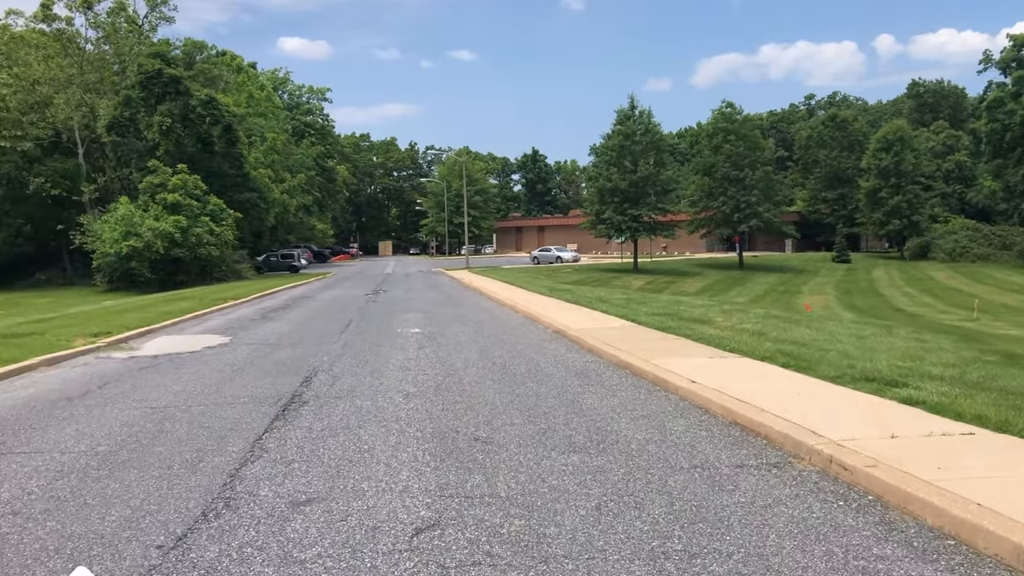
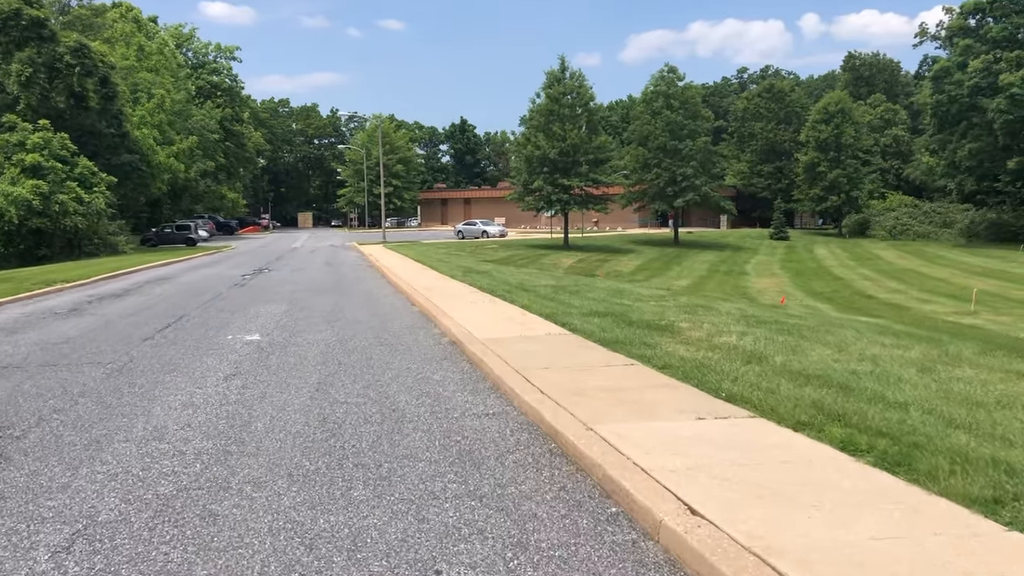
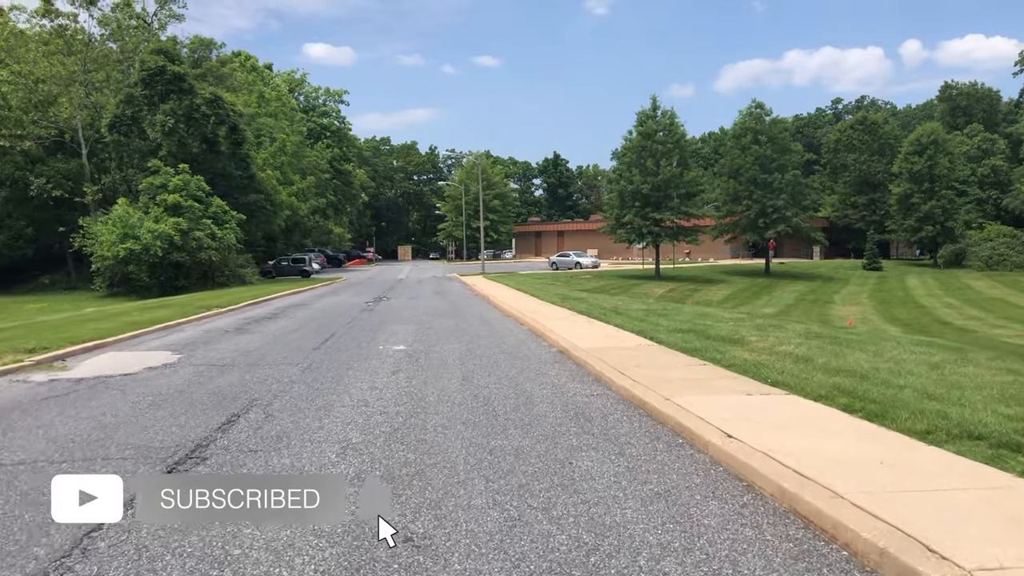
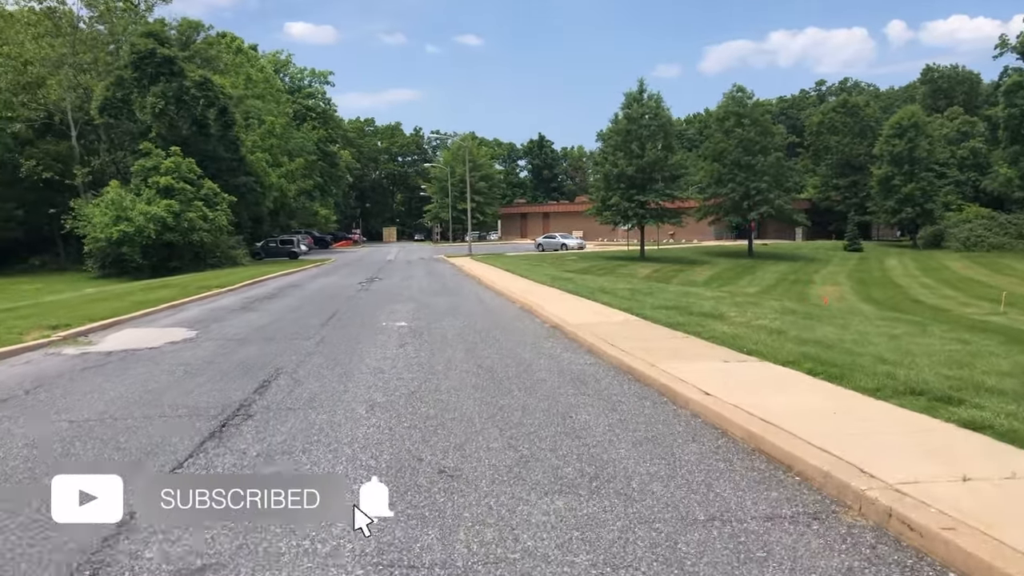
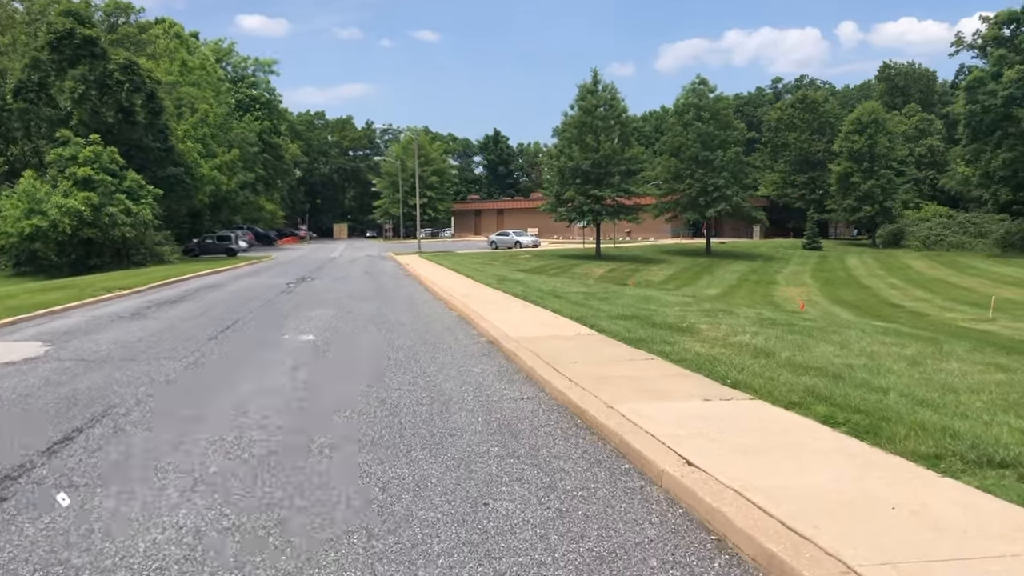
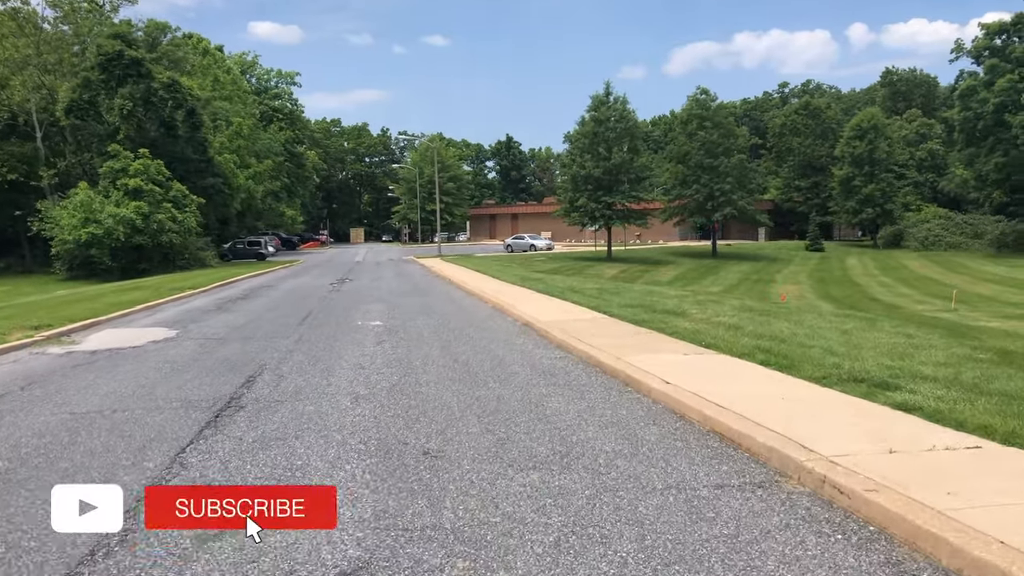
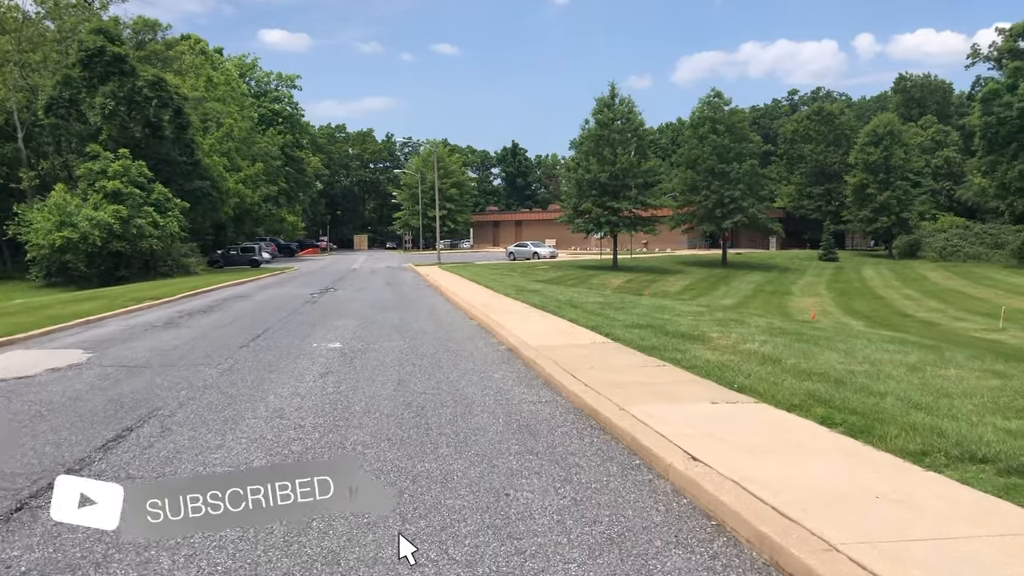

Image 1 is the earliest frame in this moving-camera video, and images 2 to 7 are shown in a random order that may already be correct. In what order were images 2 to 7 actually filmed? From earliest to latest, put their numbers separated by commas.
6, 4, 3, 7, 5, 2
